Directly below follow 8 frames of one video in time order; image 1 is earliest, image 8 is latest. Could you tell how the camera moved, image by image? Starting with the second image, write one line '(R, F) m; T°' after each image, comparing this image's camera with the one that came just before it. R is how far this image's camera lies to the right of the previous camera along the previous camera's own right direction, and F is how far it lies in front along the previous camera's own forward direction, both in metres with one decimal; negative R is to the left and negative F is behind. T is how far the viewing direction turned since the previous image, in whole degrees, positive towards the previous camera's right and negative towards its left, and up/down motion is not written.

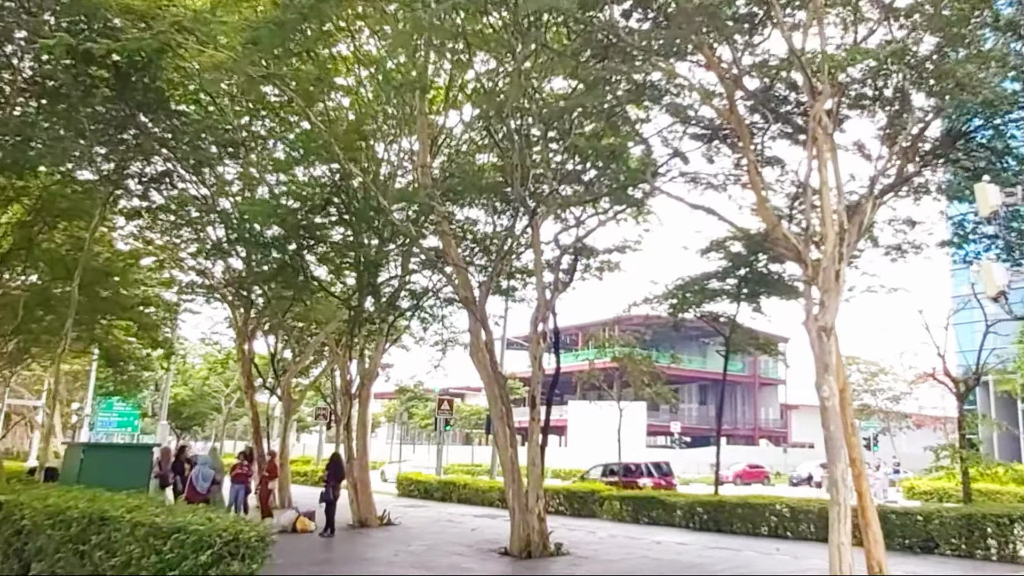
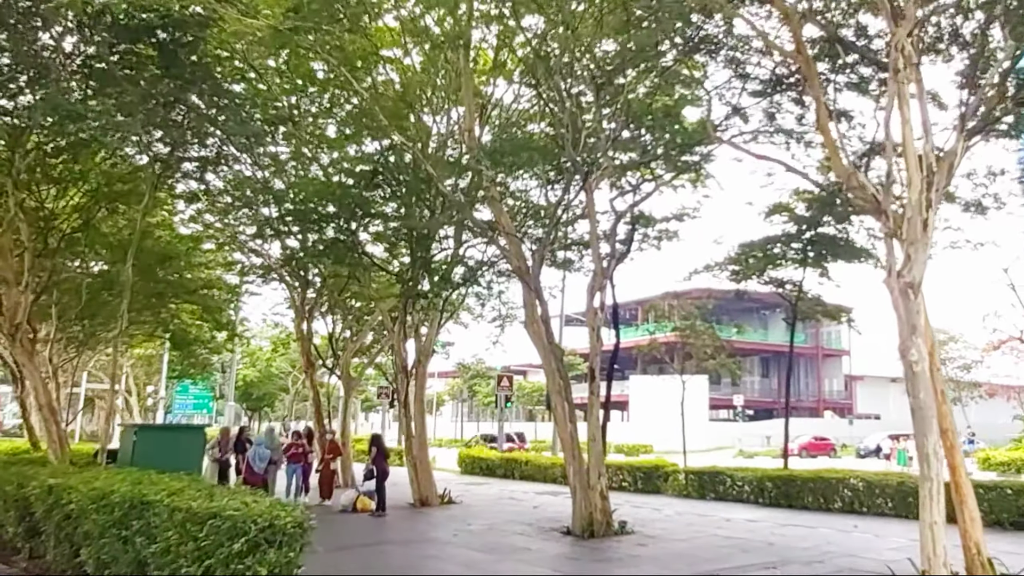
(0.0, +0.4) m; -4°
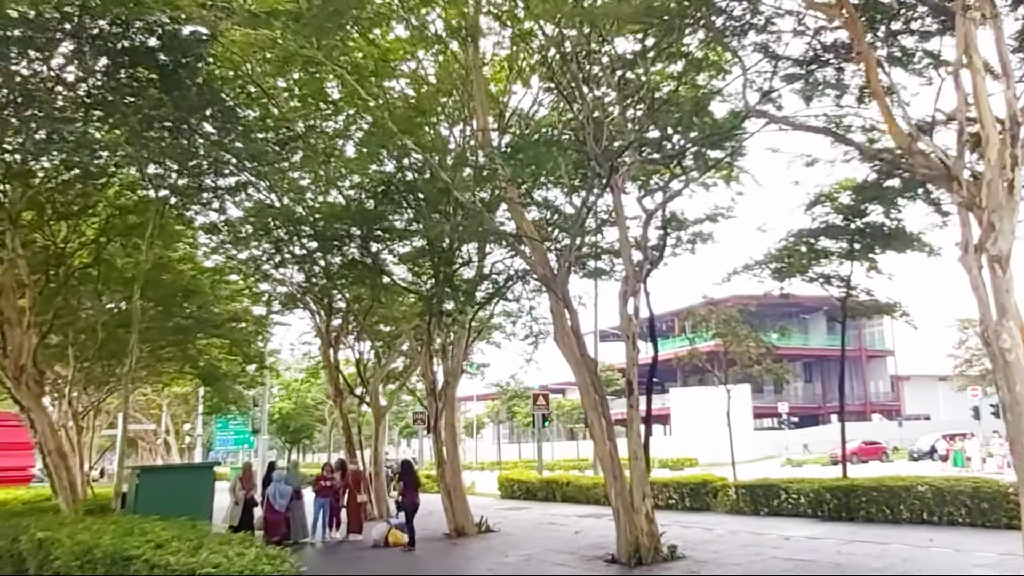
(+0.1, +0.7) m; -2°
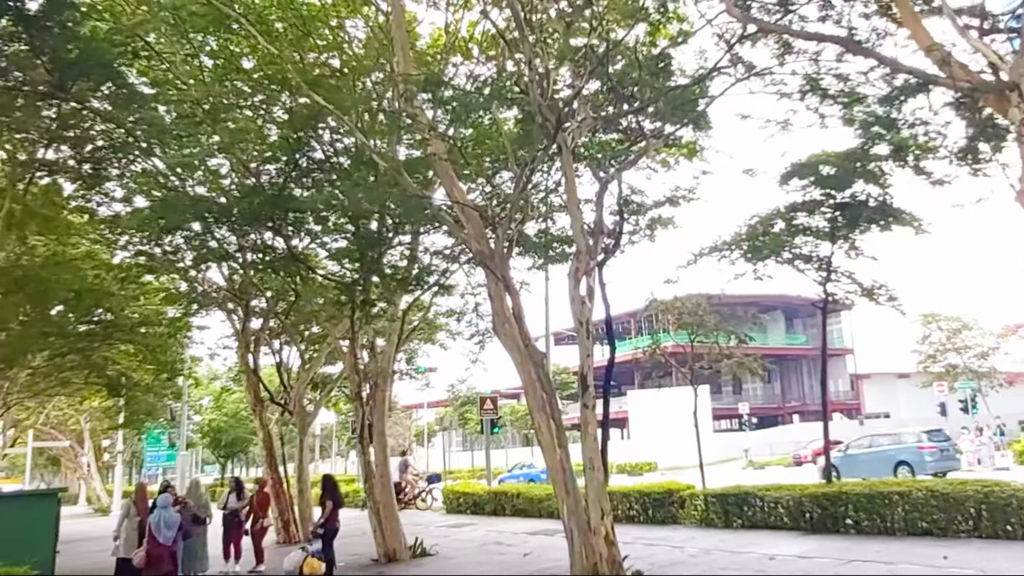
(+0.3, +1.7) m; +3°
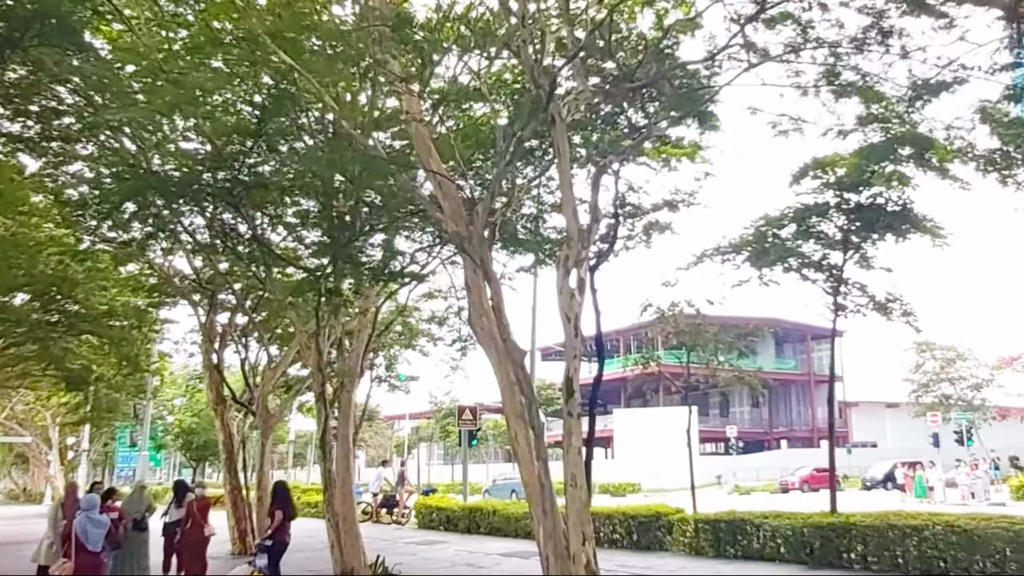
(+0.1, +1.0) m; +1°
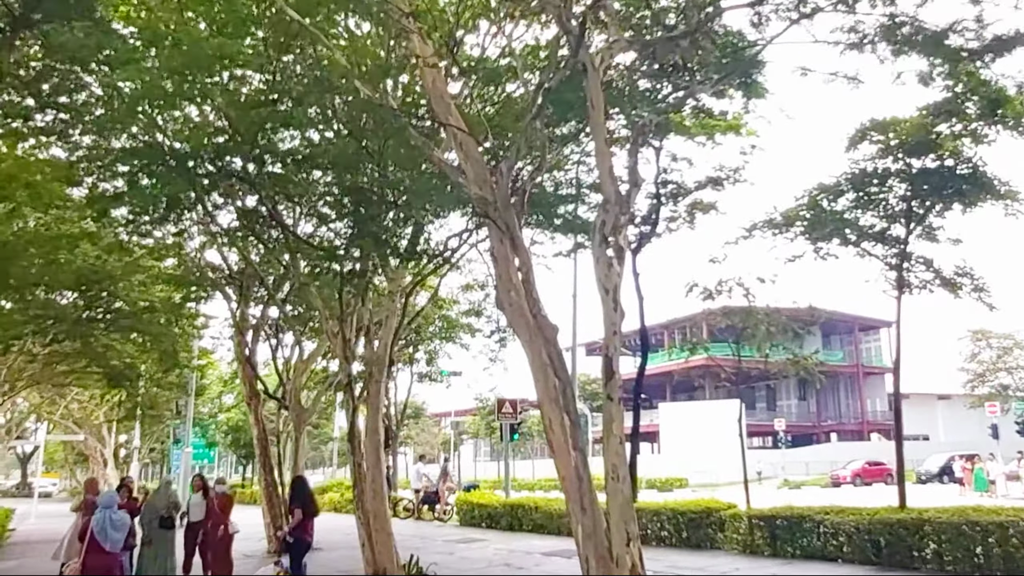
(0.0, +0.6) m; -3°
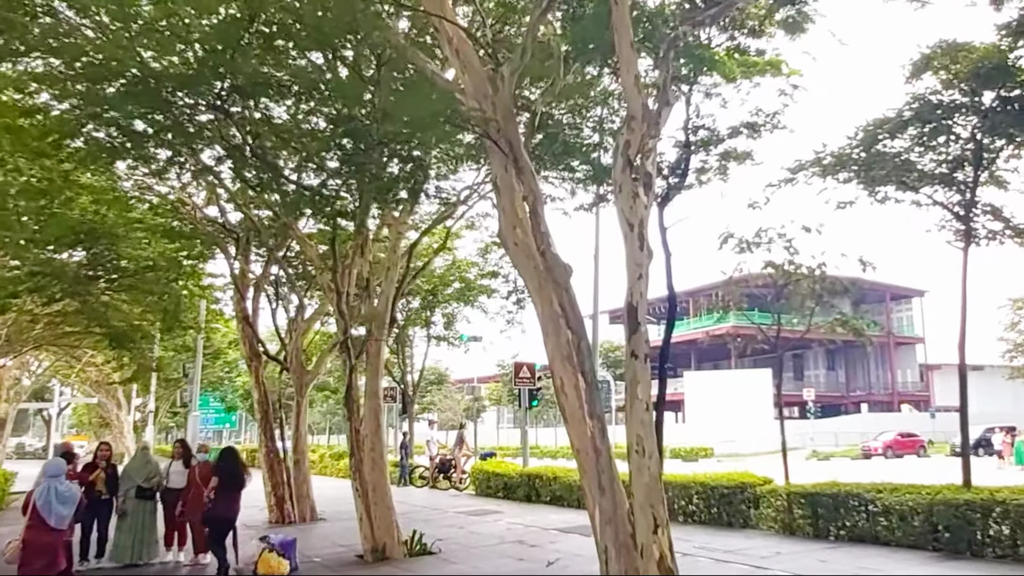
(+0.1, +1.0) m; -2°
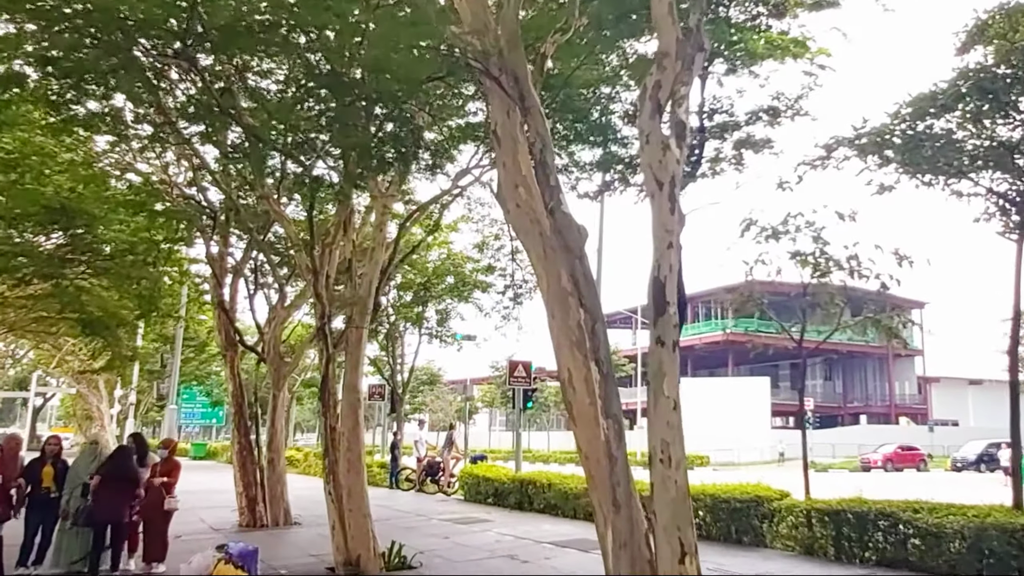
(0.0, +0.9) m; 0°
